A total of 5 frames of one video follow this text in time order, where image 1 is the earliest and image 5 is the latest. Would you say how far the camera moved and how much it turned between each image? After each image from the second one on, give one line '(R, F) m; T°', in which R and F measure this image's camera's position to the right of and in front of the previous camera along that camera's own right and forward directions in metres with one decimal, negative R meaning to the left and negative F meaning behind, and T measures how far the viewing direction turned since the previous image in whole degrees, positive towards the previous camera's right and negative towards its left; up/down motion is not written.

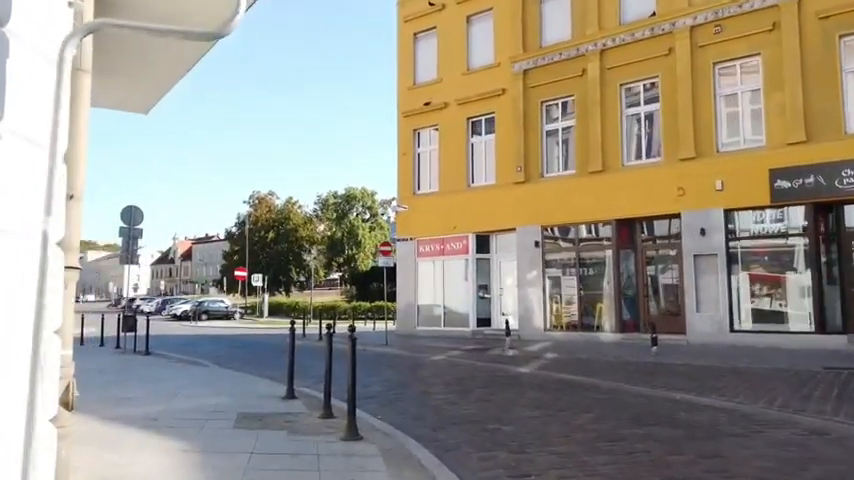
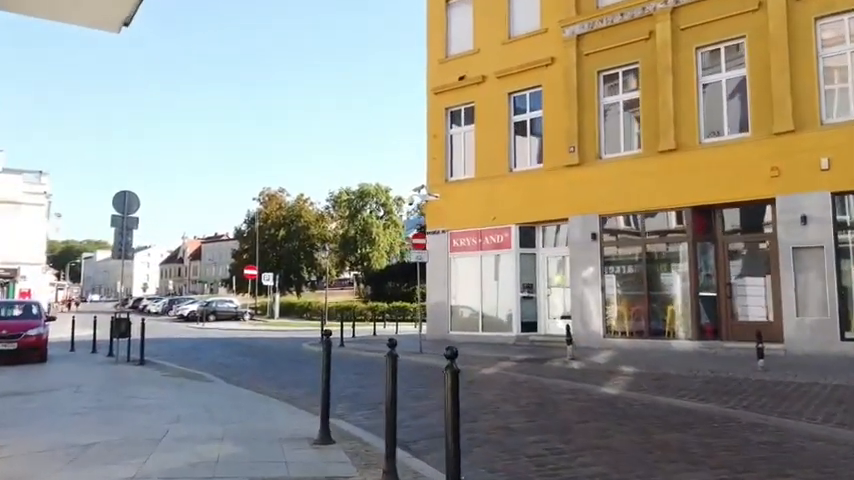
(-0.9, +3.0) m; -1°
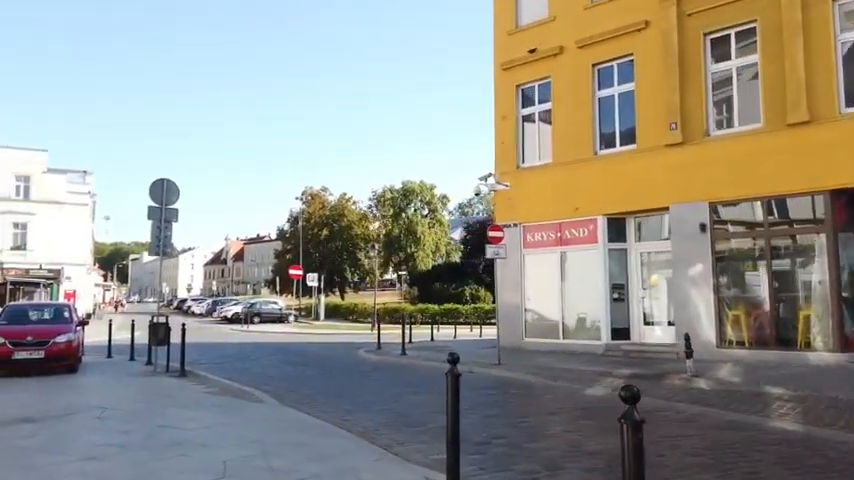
(-1.0, +2.5) m; -3°
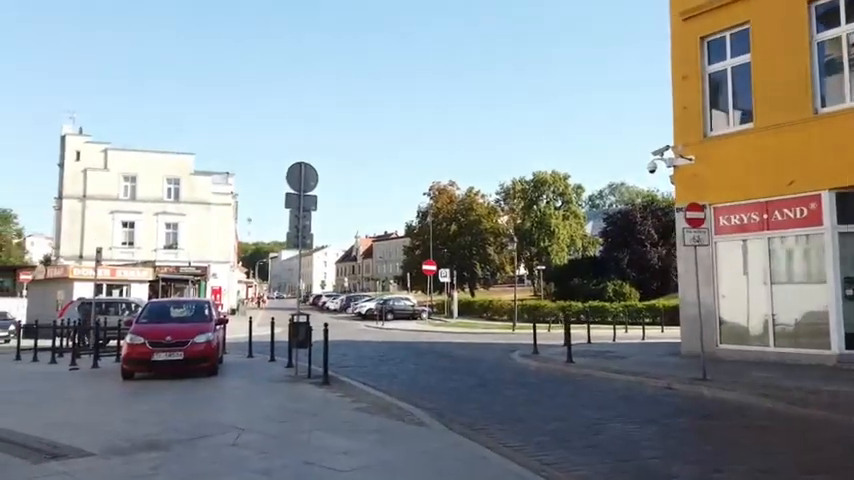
(-1.1, +2.4) m; -11°
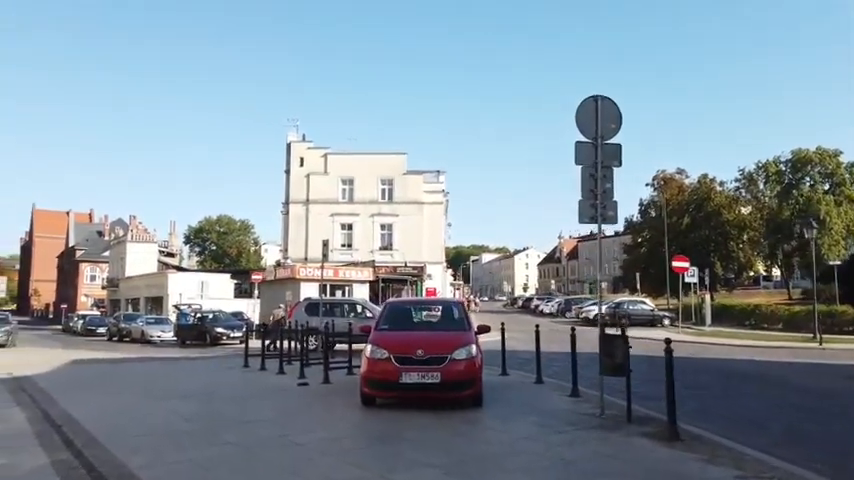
(-2.4, +4.2) m; -18°
